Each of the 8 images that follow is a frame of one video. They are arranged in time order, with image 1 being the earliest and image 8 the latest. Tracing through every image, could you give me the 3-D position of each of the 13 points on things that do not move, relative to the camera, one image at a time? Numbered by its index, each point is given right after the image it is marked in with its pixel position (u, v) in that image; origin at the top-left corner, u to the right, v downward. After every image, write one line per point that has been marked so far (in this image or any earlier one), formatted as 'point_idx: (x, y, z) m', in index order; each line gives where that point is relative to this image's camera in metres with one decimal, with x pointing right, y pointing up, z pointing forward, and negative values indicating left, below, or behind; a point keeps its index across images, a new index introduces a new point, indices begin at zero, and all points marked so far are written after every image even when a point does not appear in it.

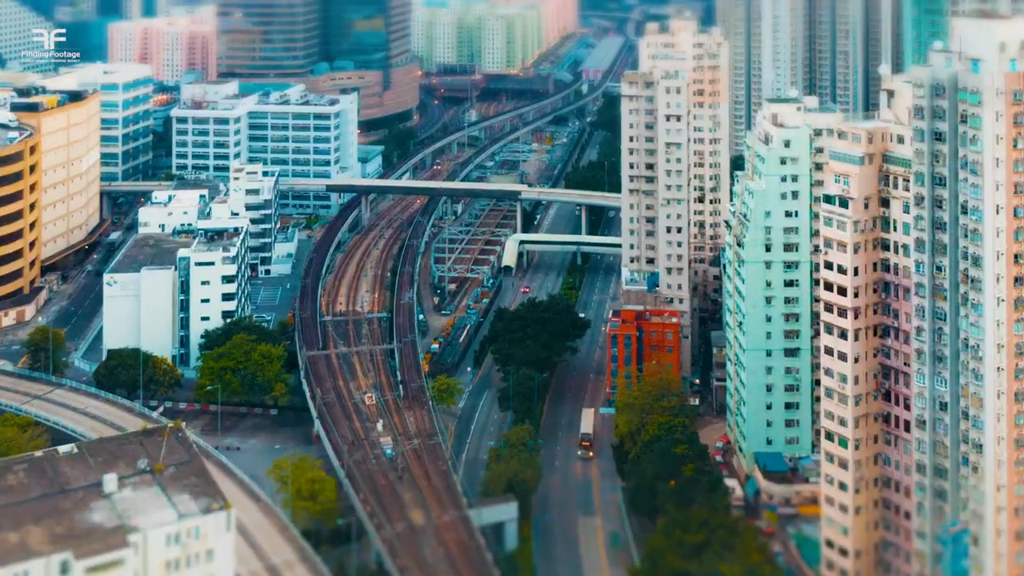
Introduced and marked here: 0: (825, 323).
0: (+4.0, -0.4, +19.7) m
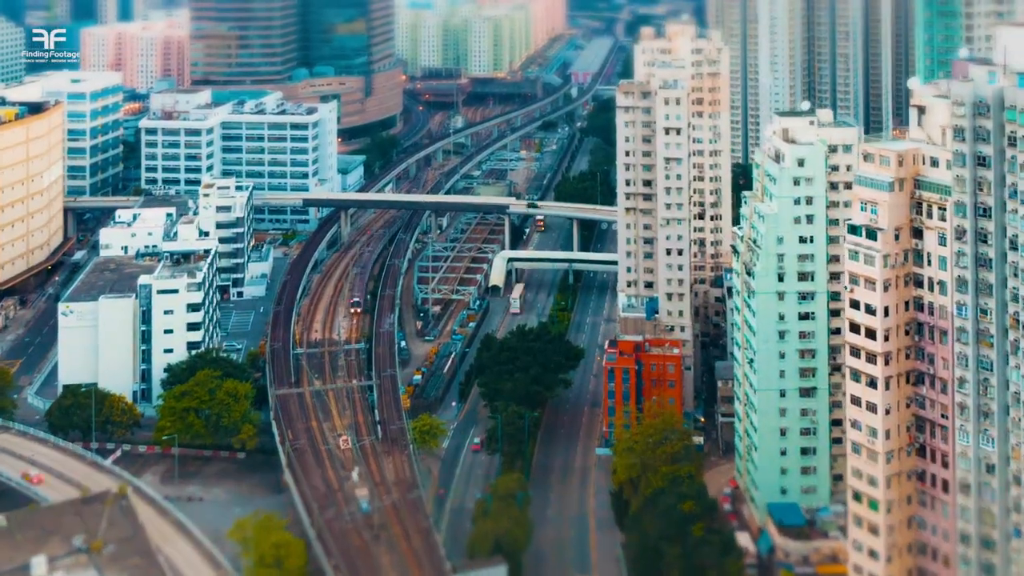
0: (+3.8, -0.9, +17.5) m
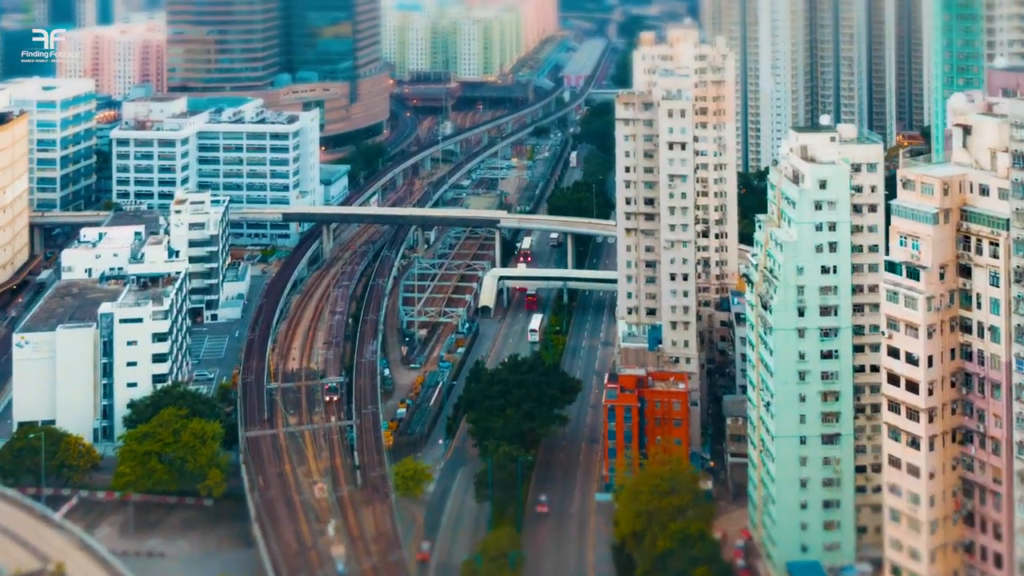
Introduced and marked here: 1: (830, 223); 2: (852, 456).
0: (+3.7, -1.4, +15.4) m
1: (+4.0, +0.8, +19.3) m
2: (+4.3, -2.1, +19.5) m
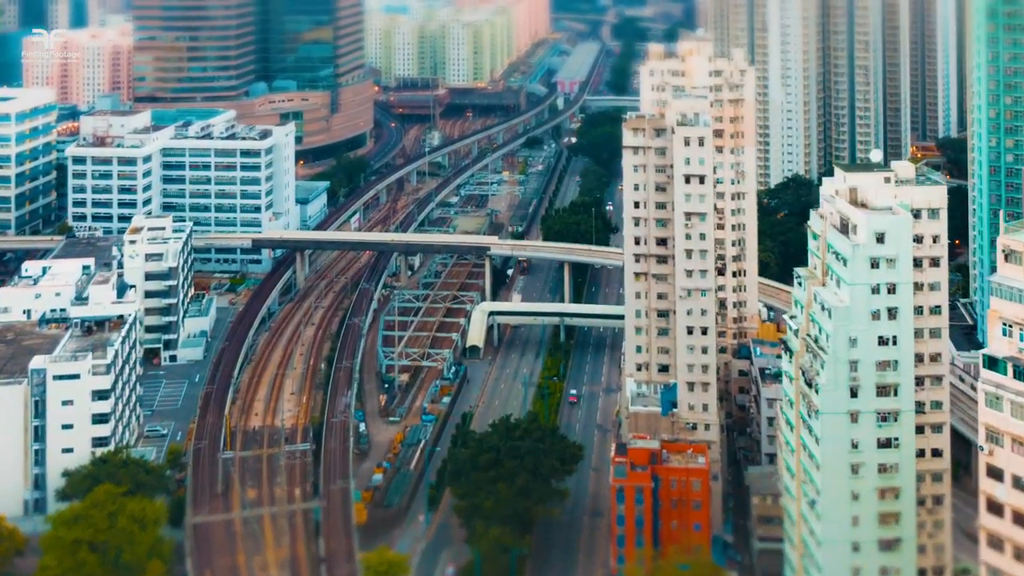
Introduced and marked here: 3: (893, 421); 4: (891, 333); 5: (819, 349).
0: (+3.7, -2.1, +12.0) m
1: (+3.9, 0.0, +15.9) m
2: (+4.2, -2.9, +16.2) m
3: (+3.9, -1.4, +16.0) m
4: (+3.9, -0.5, +16.0) m
5: (+3.2, -0.6, +16.4) m
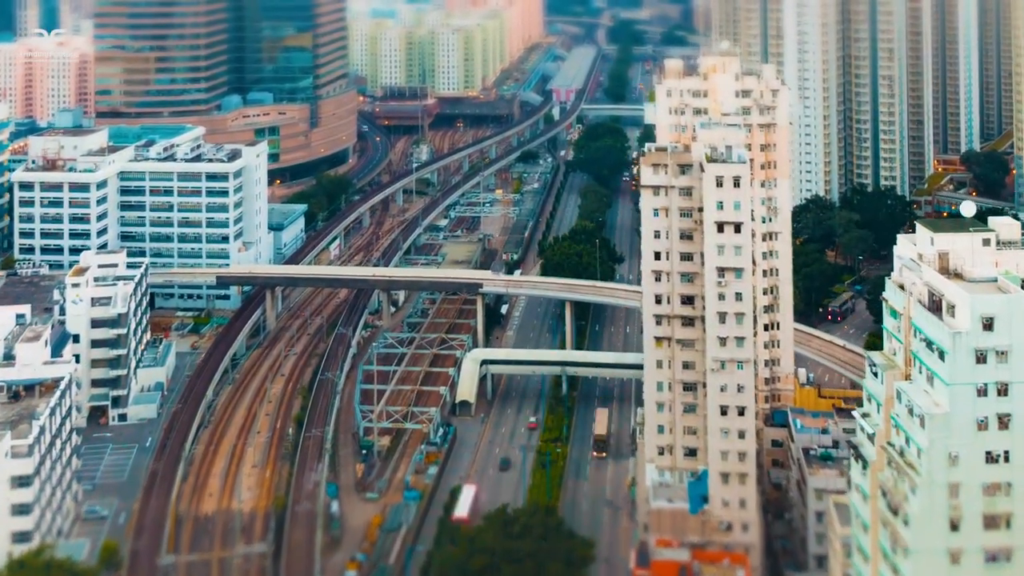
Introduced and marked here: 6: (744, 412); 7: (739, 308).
0: (+3.7, -2.9, +8.3) m
1: (+3.9, -0.8, +12.2) m
2: (+4.2, -3.7, +12.5) m
3: (+3.9, -2.2, +12.4) m
4: (+3.9, -1.3, +12.3) m
5: (+3.2, -1.4, +12.7) m
6: (+2.7, -1.4, +17.9) m
7: (+2.6, -0.2, +17.8) m
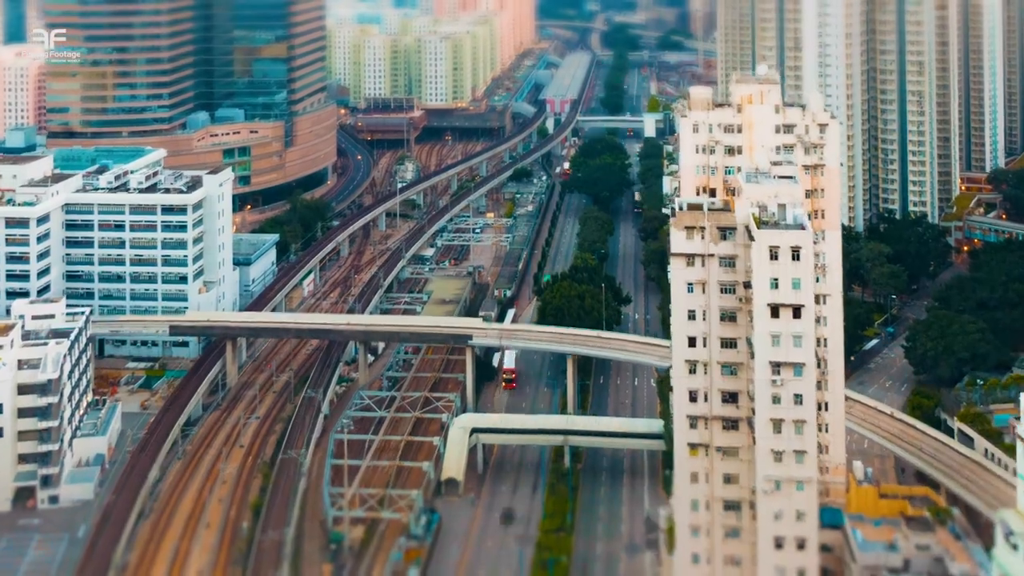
0: (+3.7, -3.8, +4.5) m
1: (+3.9, -1.7, +8.4) m
2: (+4.2, -4.6, +8.7) m
3: (+4.0, -3.1, +8.6) m
4: (+3.9, -2.2, +8.5) m
5: (+3.2, -2.3, +8.9) m
6: (+2.7, -2.3, +14.1) m
7: (+2.6, -1.1, +14.0) m
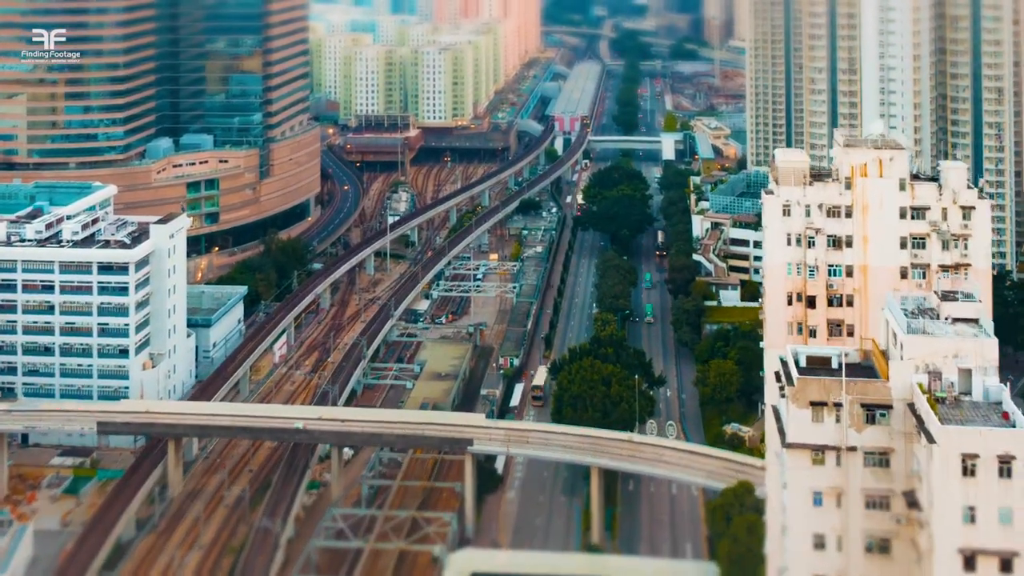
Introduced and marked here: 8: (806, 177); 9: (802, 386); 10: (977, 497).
0: (+3.9, -5.1, -1.0) m
1: (+4.0, -3.0, +2.9) m
2: (+4.3, -5.9, +3.2) m
3: (+4.1, -4.4, +3.0) m
4: (+4.1, -3.5, +3.0) m
5: (+3.4, -3.6, +3.4) m
6: (+2.8, -3.6, +8.6) m
7: (+2.7, -2.4, +8.5) m
8: (+2.7, +1.0, +14.2) m
9: (+1.8, -0.6, +9.2) m
10: (+2.5, -1.1, +8.5) m
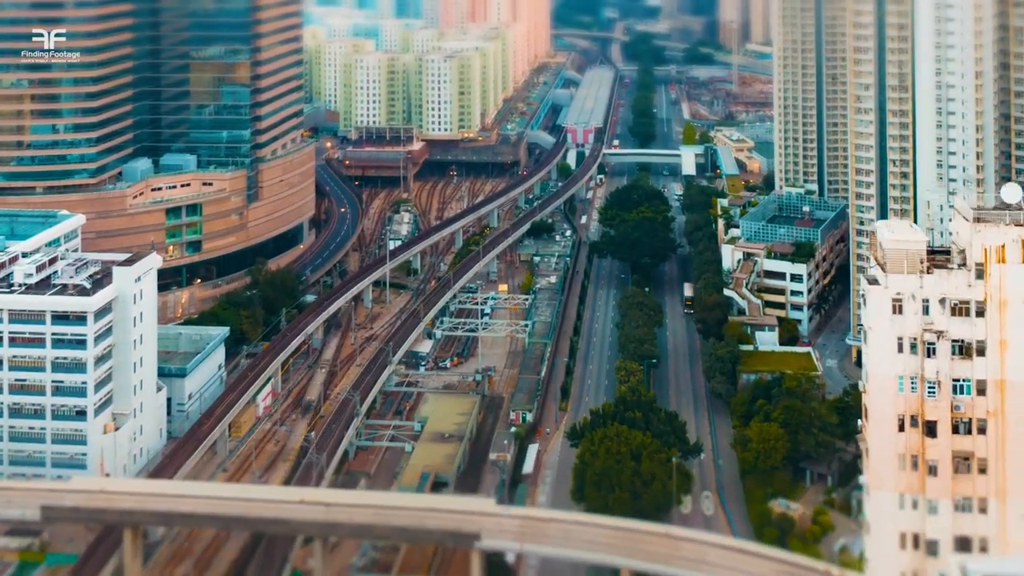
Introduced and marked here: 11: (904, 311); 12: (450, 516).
0: (+3.9, -6.0, -4.3) m
1: (+4.1, -3.8, -0.4) m
2: (+4.4, -6.7, -0.2) m
3: (+4.2, -5.2, -0.3) m
4: (+4.2, -4.3, -0.4) m
5: (+3.5, -4.4, 0.0) m
6: (+2.9, -4.4, +5.2) m
7: (+2.8, -3.2, +5.2) m
8: (+2.8, +0.2, +10.8) m
9: (+1.9, -1.4, +5.8) m
10: (+2.7, -2.0, +5.1) m
11: (+2.6, -0.1, +10.9) m
12: (-1.0, -2.9, +18.6) m
